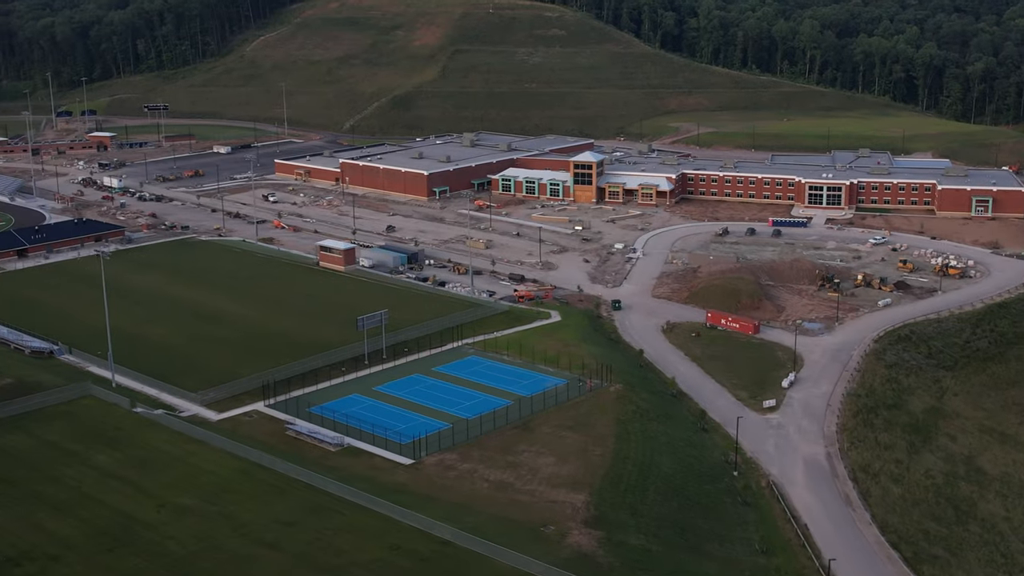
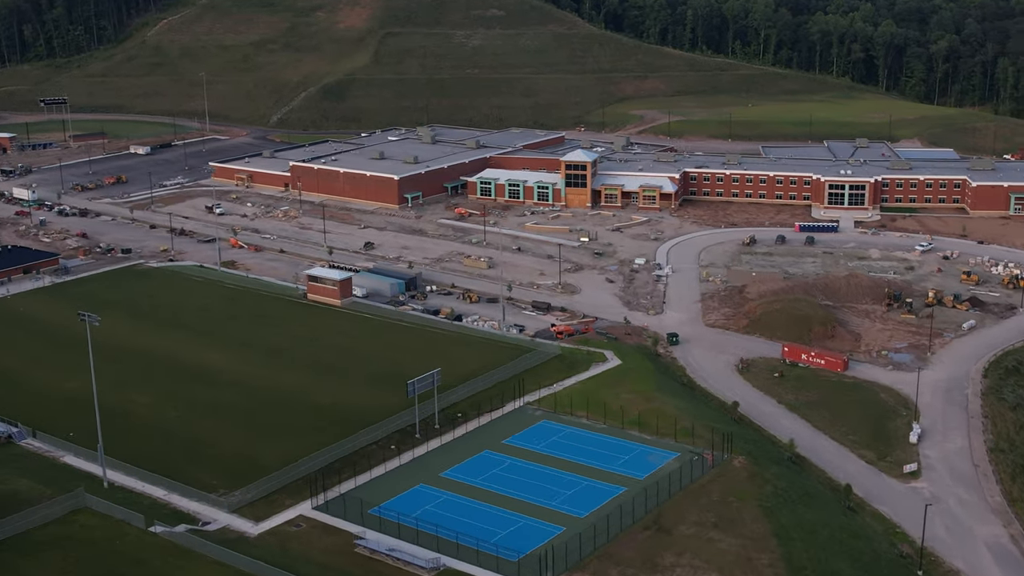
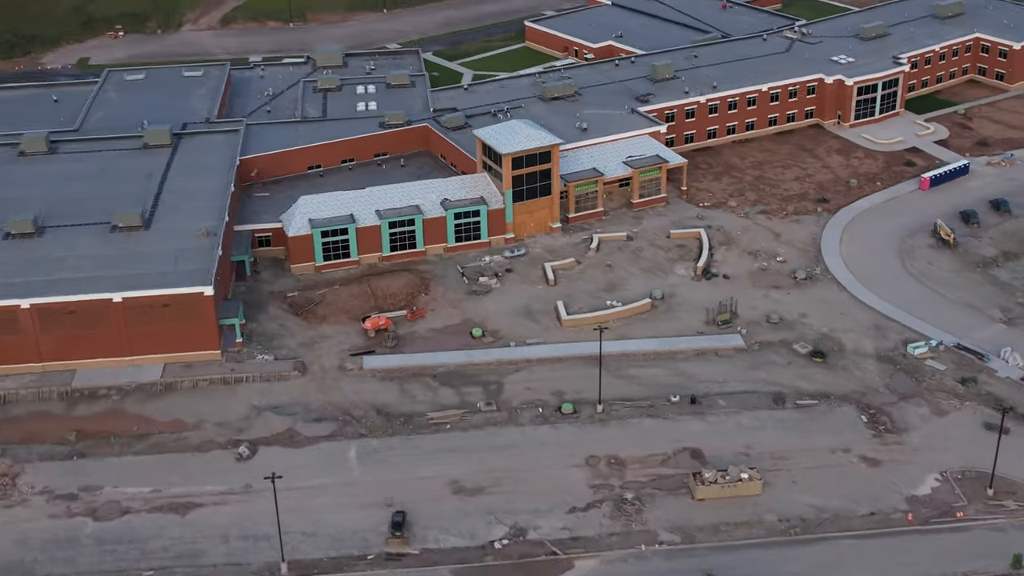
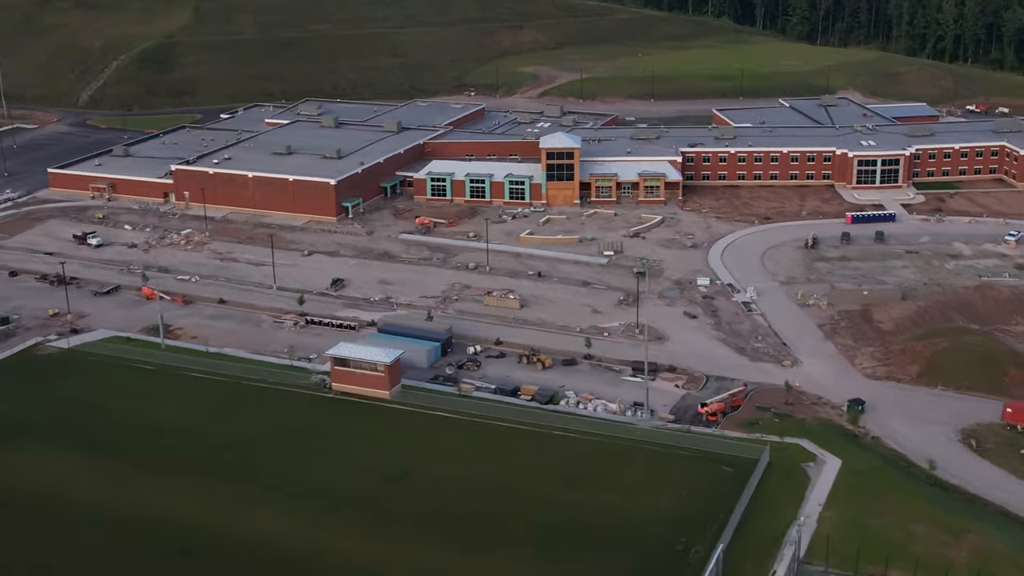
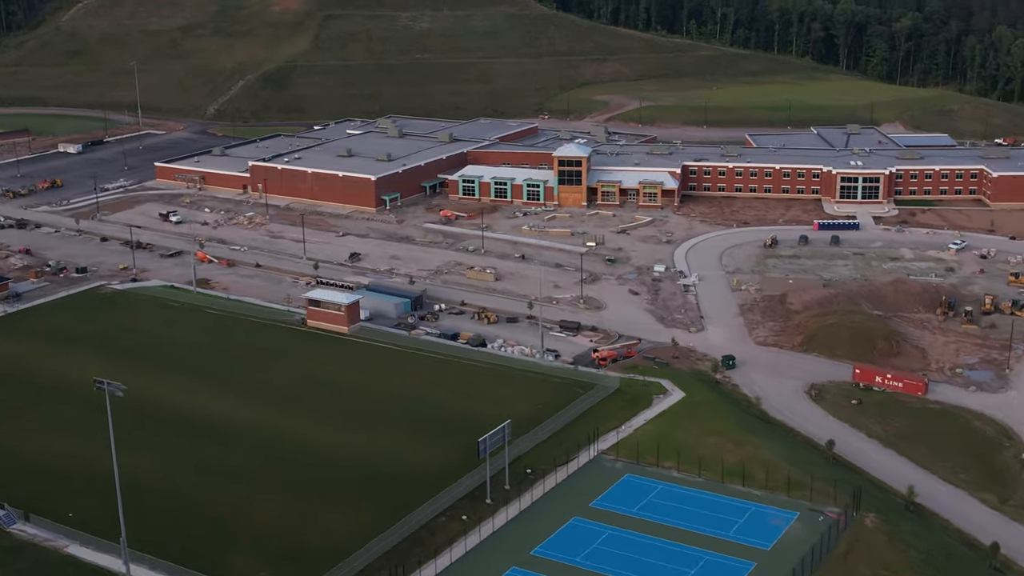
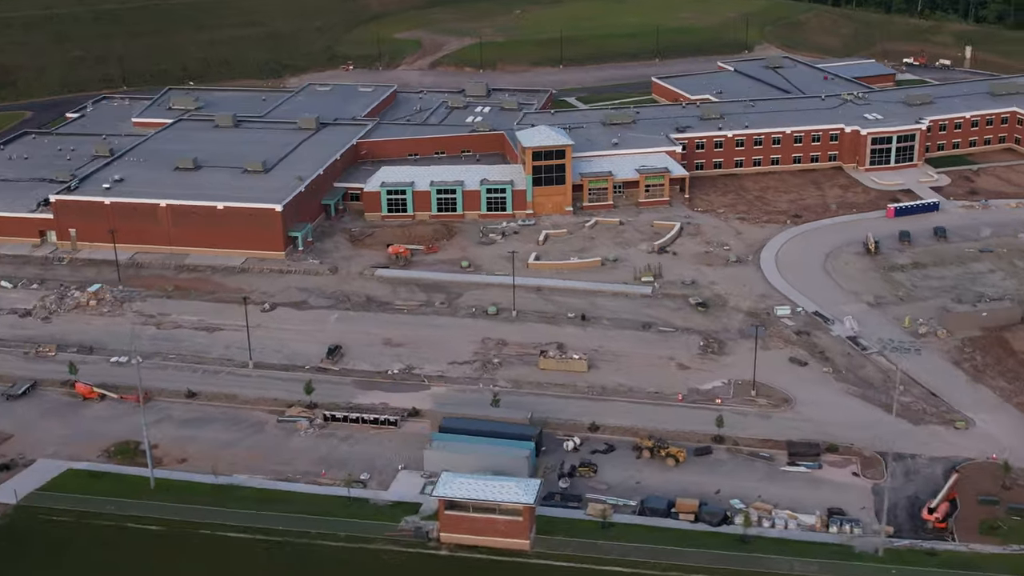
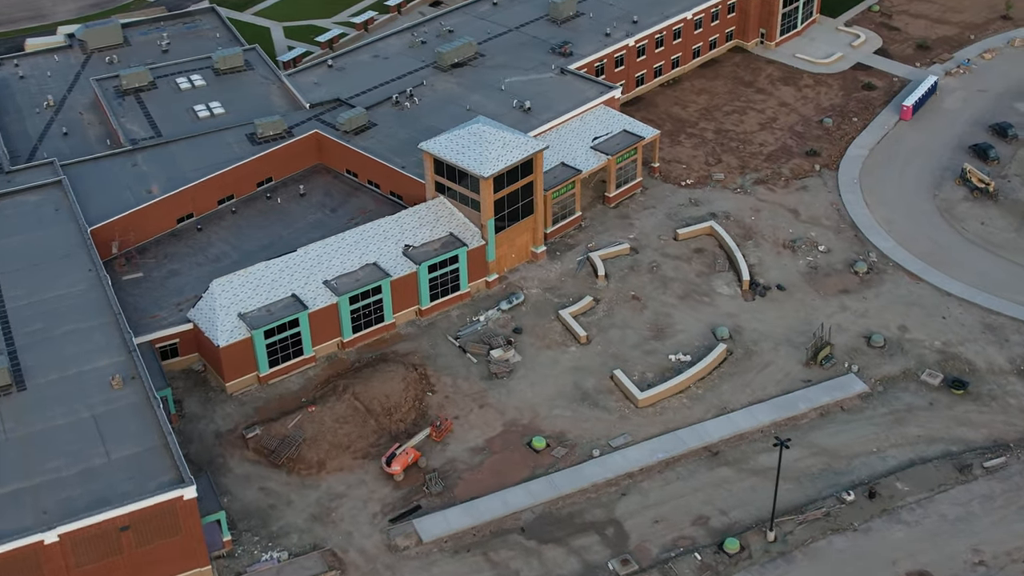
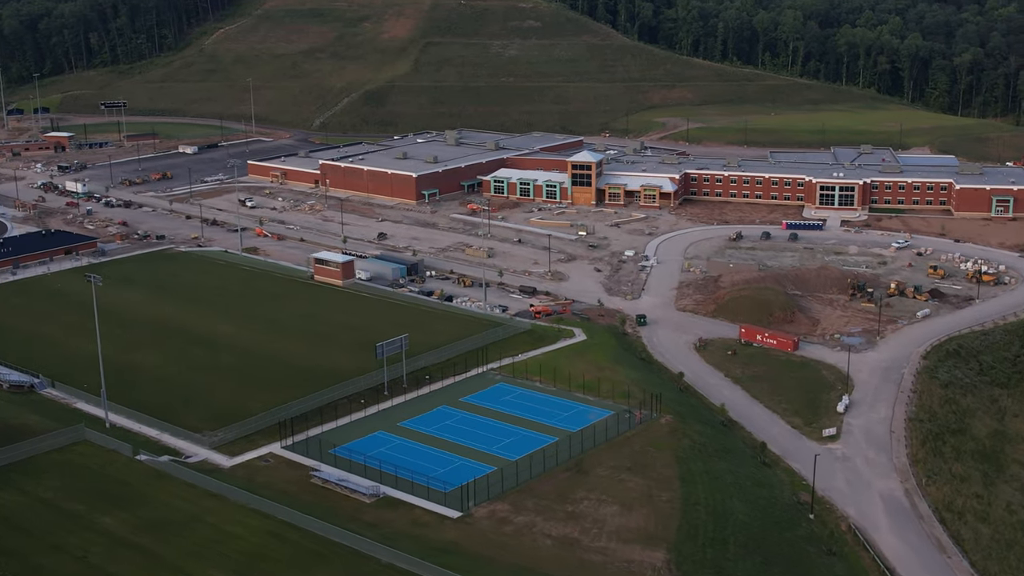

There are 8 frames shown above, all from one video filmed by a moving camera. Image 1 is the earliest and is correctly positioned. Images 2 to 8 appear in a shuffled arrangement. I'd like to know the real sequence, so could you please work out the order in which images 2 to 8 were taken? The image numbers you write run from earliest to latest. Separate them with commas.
8, 2, 5, 4, 6, 3, 7
